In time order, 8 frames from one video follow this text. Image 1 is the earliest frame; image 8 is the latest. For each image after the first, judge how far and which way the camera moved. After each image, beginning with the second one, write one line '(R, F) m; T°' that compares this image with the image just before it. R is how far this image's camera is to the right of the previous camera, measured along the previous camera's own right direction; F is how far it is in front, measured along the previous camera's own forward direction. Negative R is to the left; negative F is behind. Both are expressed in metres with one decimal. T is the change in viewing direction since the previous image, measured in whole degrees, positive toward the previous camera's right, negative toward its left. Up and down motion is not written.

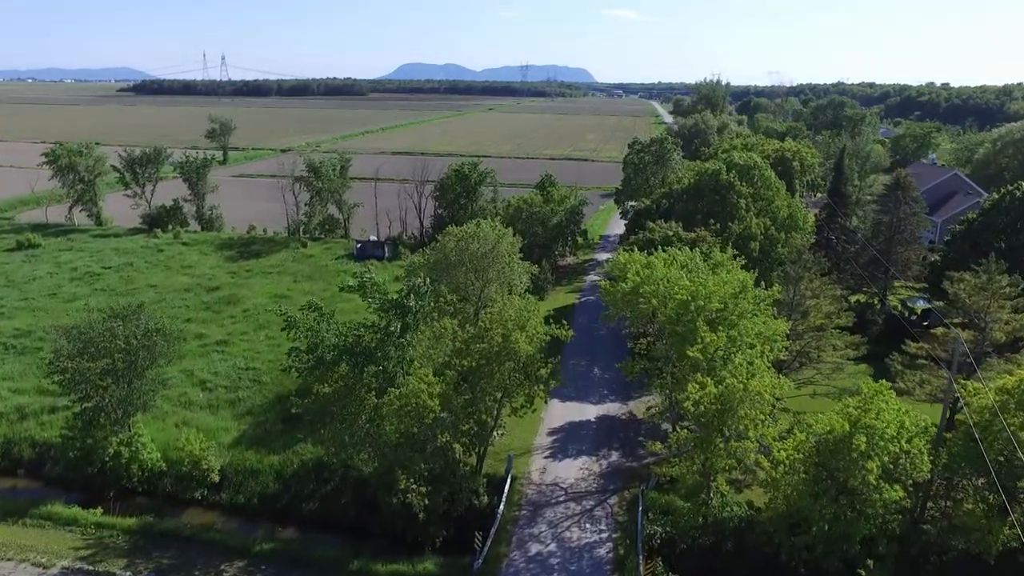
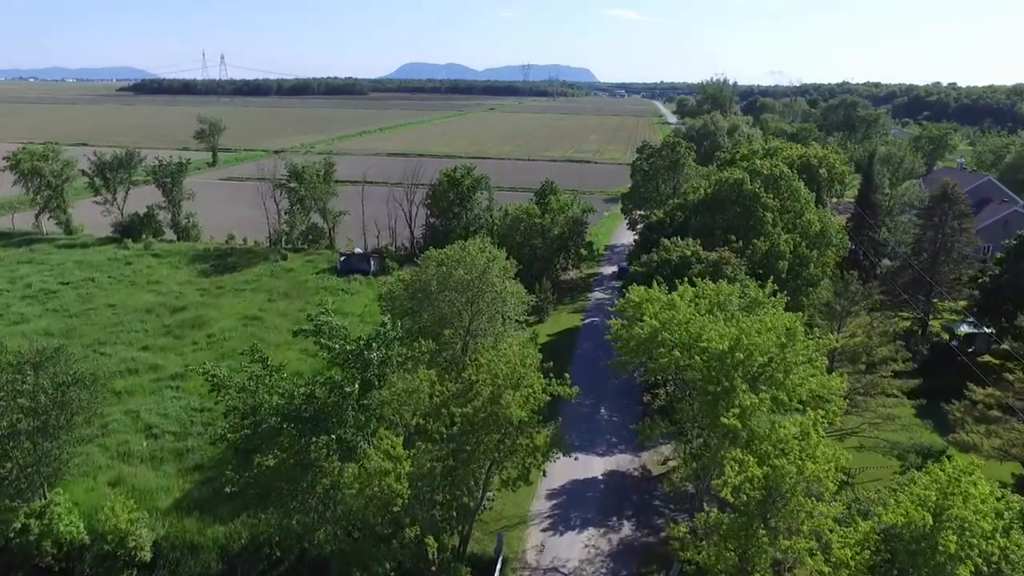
(+0.2, +4.0) m; 0°
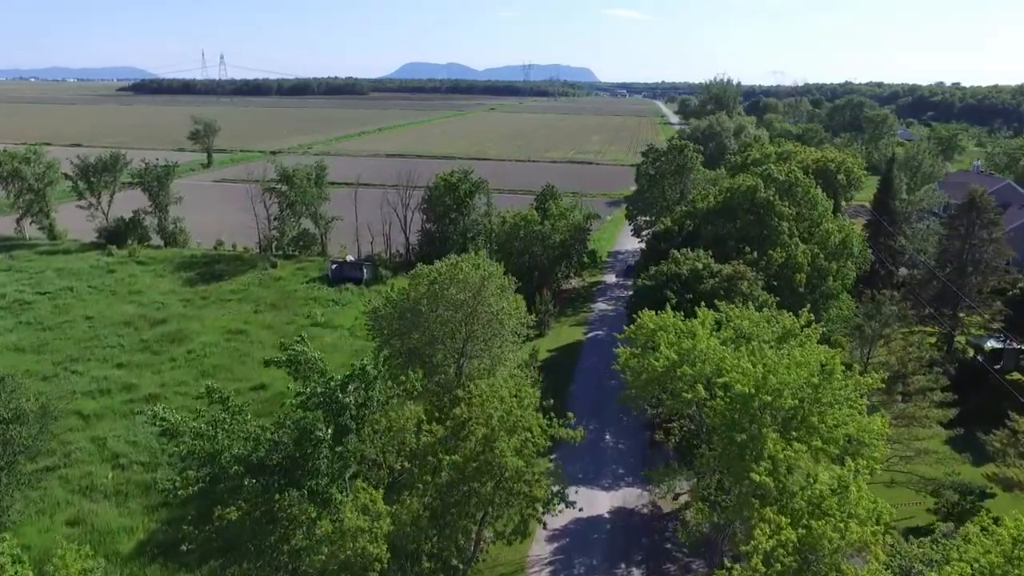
(+0.1, +2.0) m; 0°
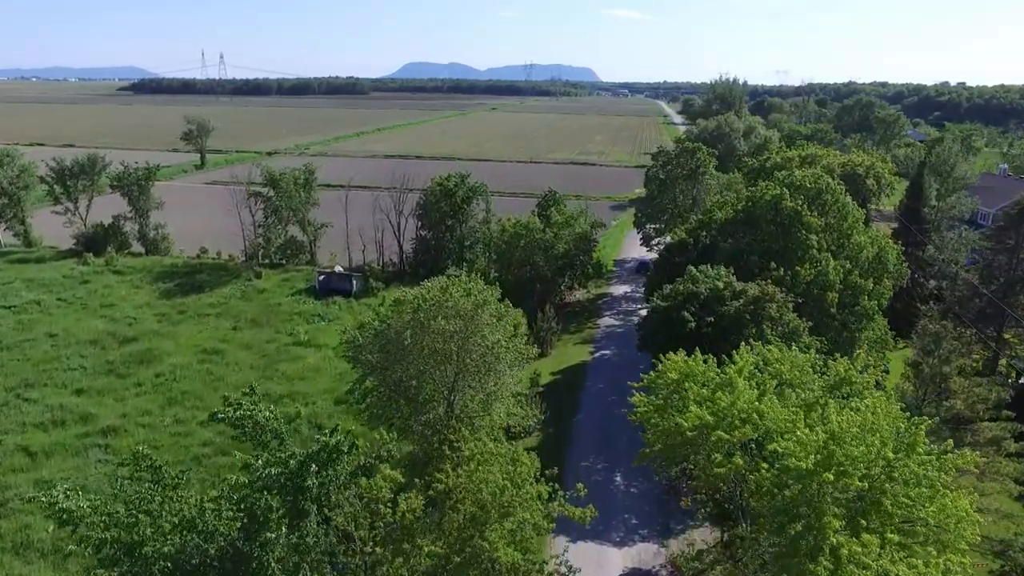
(+0.1, +2.8) m; 0°
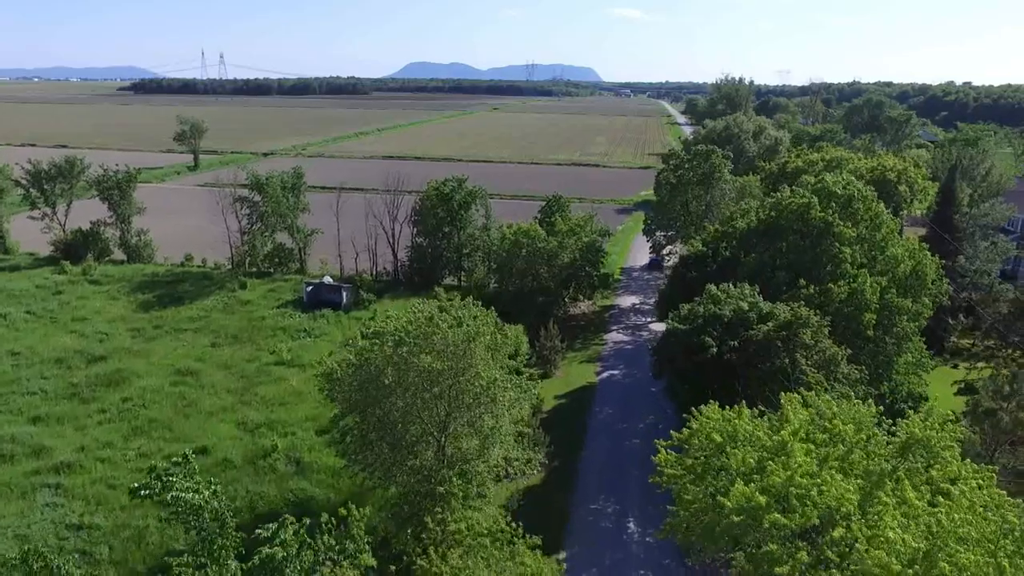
(0.0, +2.6) m; 0°
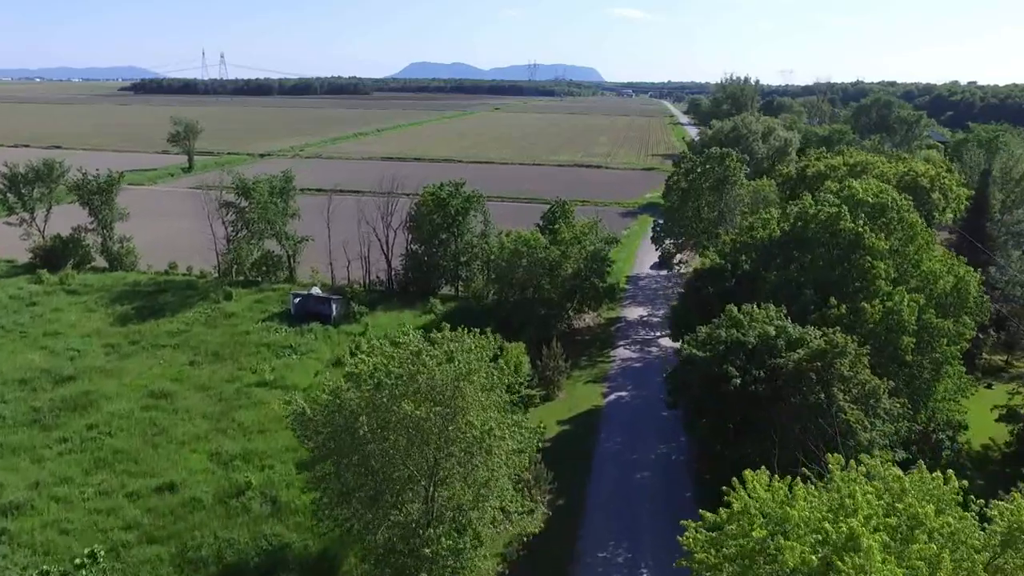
(0.0, +2.2) m; 0°
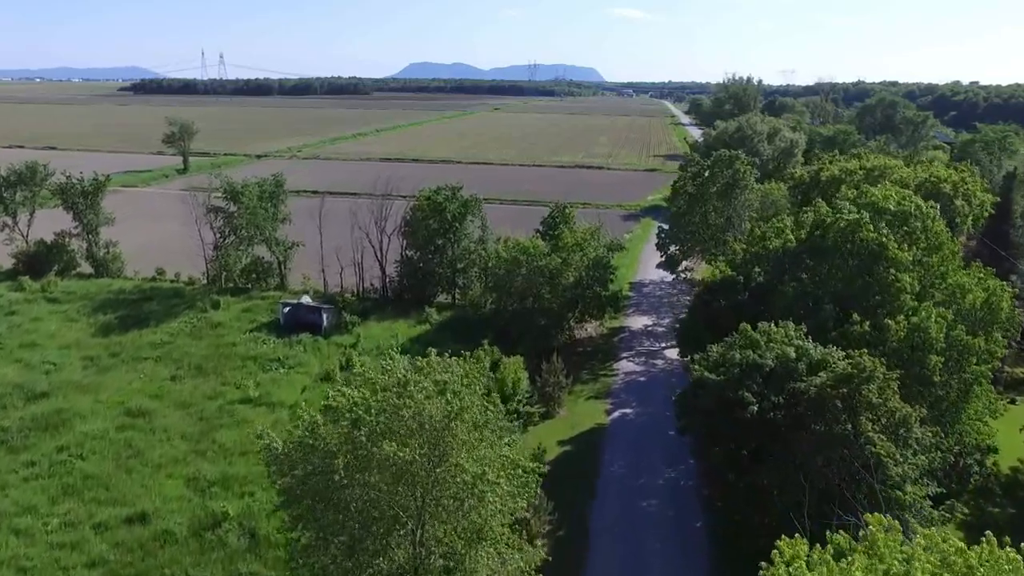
(+0.1, +1.5) m; 0°
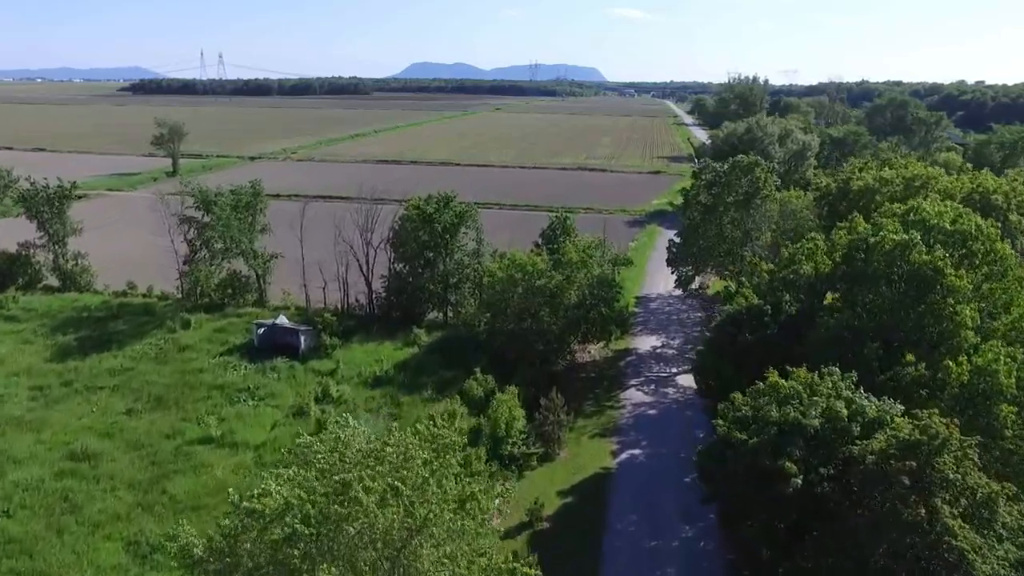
(+0.2, +3.0) m; 0°
